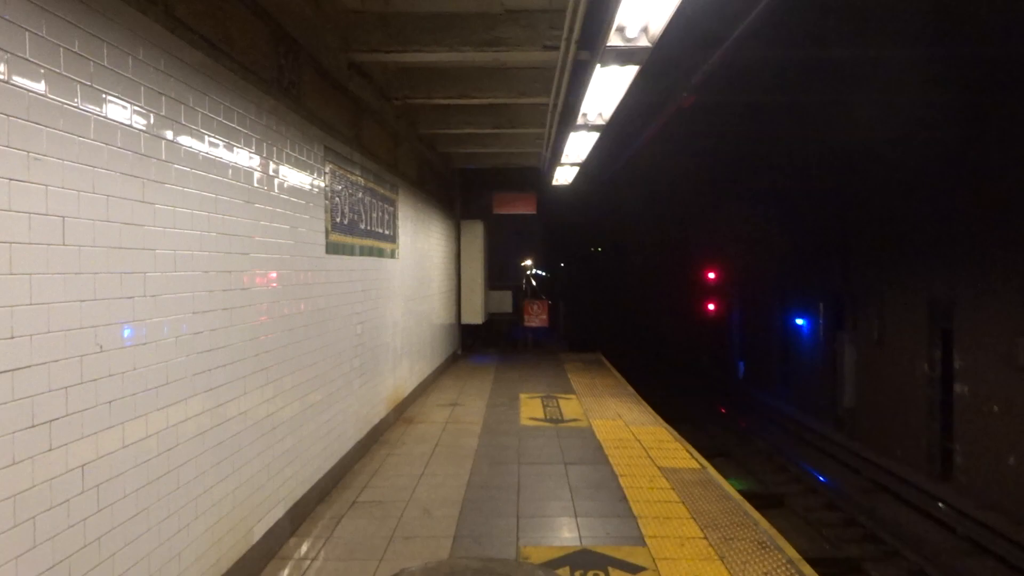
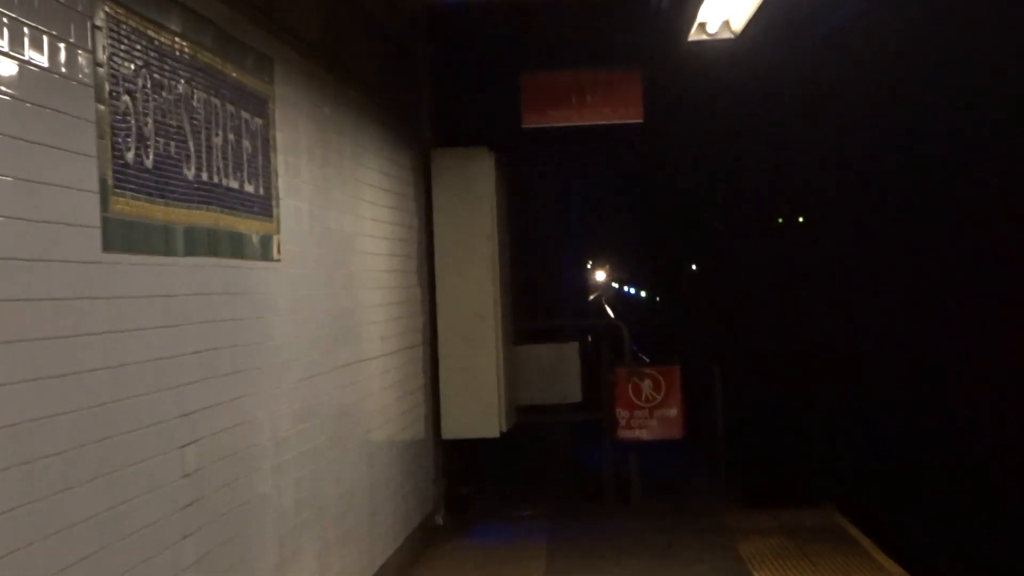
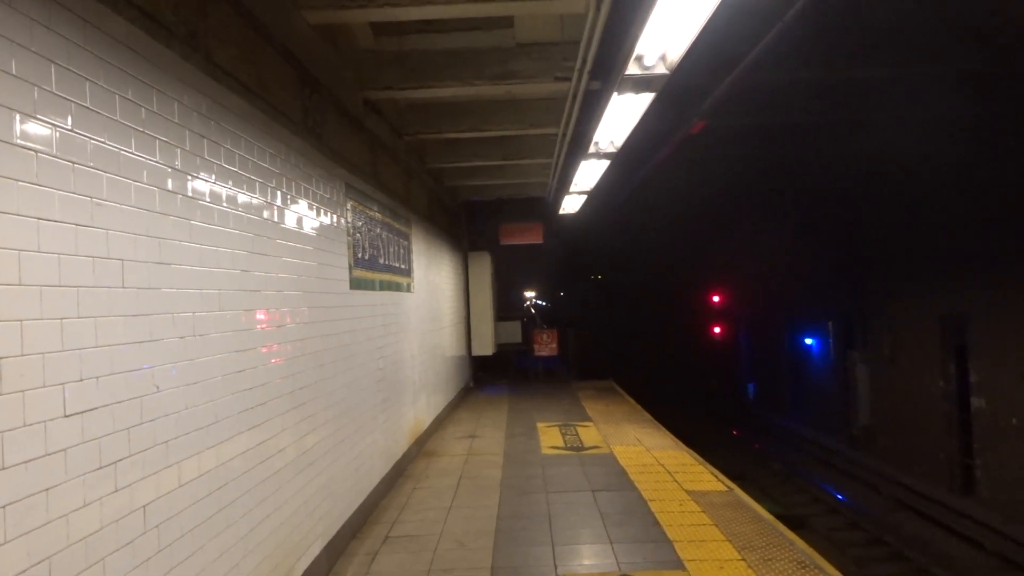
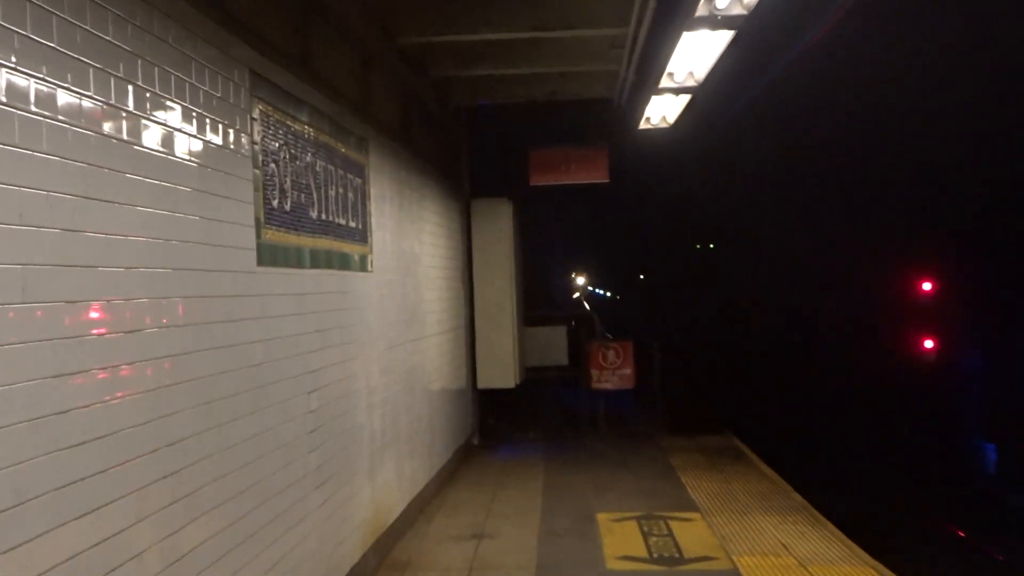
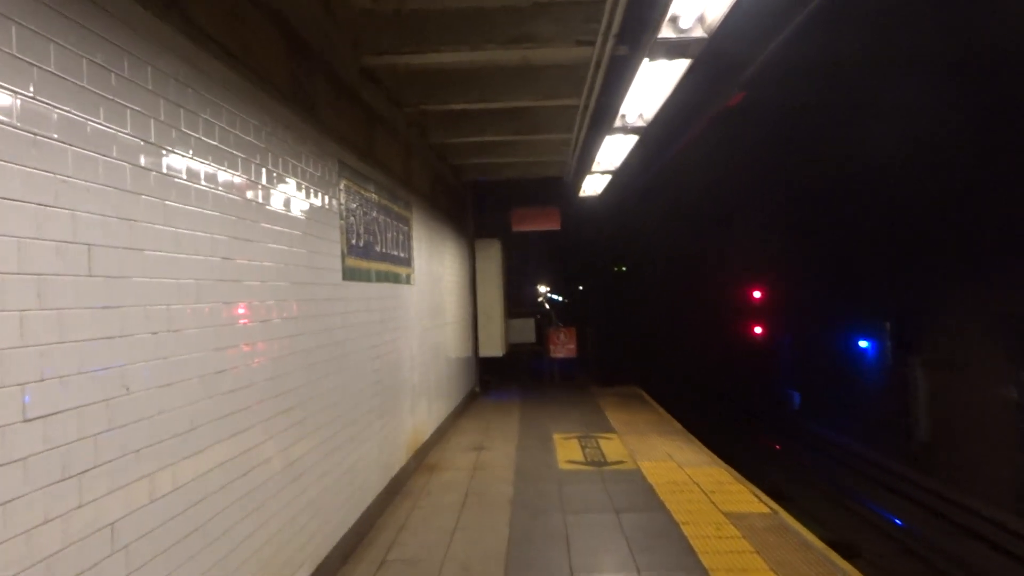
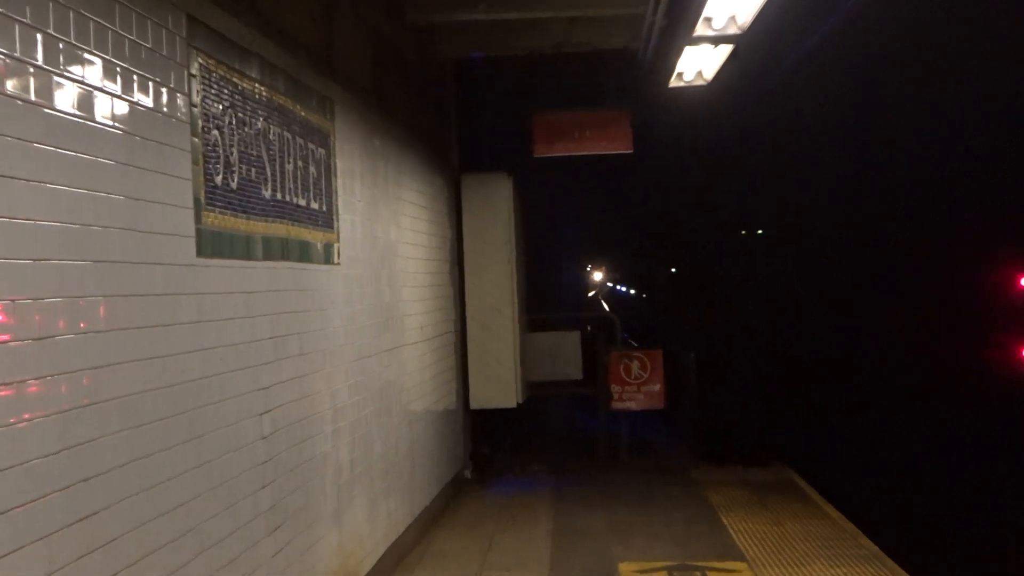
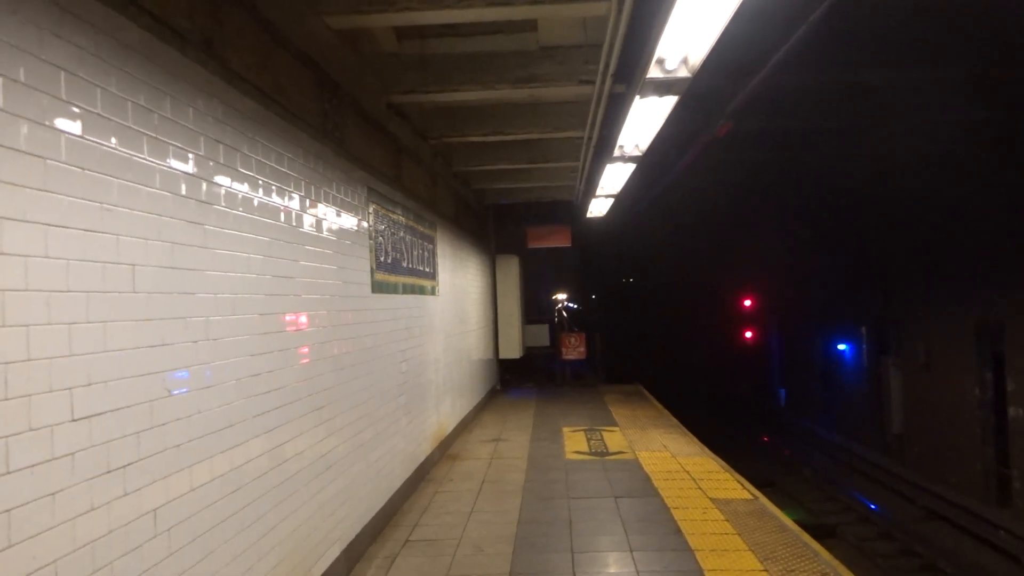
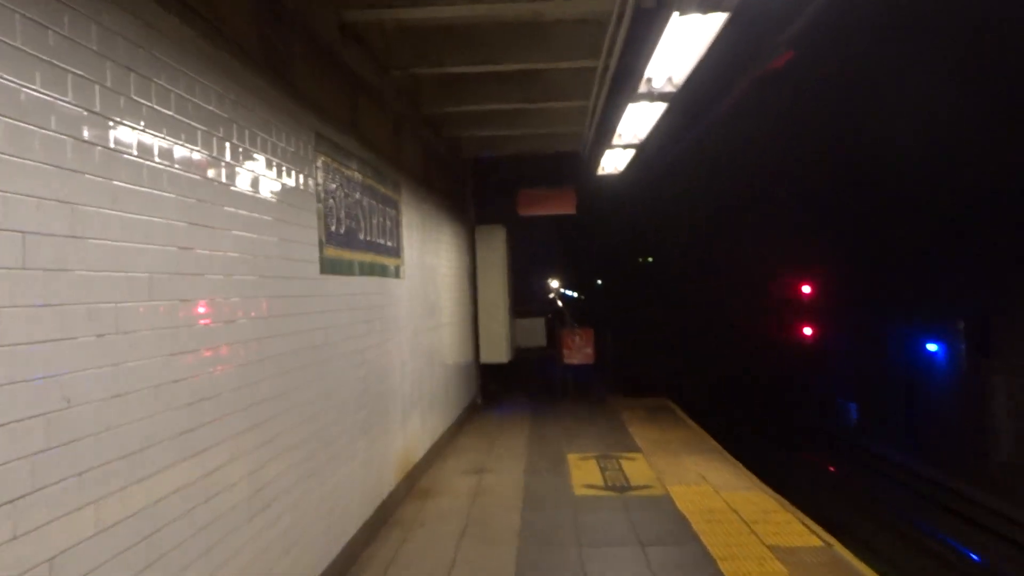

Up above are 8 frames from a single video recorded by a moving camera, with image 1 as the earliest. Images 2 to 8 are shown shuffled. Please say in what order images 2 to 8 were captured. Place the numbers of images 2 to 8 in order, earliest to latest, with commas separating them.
7, 3, 5, 8, 4, 6, 2
